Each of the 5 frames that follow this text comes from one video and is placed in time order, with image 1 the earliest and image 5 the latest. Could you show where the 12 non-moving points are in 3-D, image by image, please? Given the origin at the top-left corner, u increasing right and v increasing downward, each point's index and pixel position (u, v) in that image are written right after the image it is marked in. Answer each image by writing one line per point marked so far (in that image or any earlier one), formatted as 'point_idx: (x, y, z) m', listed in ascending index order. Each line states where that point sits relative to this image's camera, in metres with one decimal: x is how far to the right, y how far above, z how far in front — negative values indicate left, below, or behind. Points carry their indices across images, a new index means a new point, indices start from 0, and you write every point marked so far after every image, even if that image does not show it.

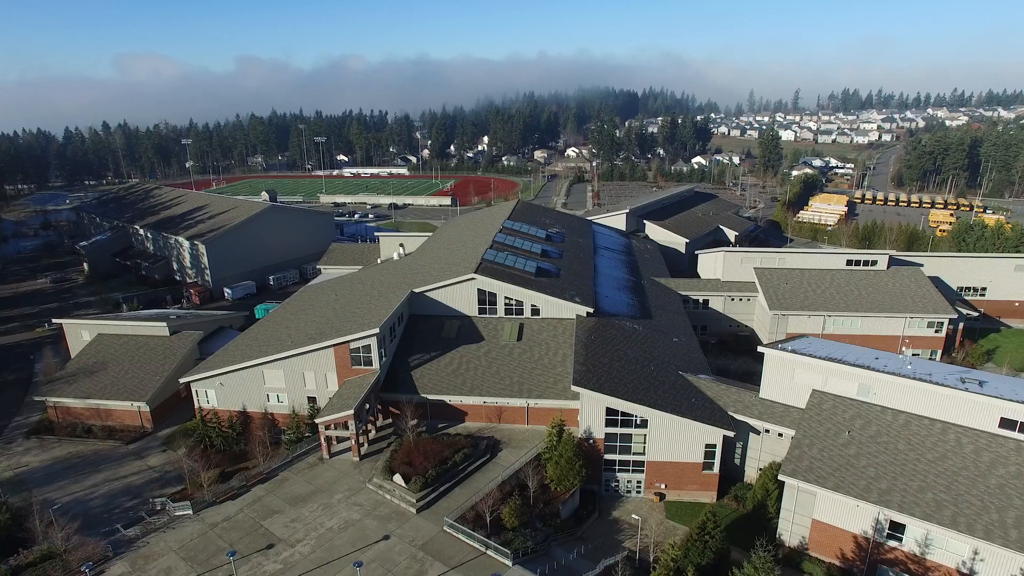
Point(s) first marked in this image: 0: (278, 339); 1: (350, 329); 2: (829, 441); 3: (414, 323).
0: (-7.5, -1.6, +19.3) m
1: (-4.8, -1.2, +17.8) m
2: (+7.4, -3.6, +13.9) m
3: (-3.2, -1.2, +19.8) m
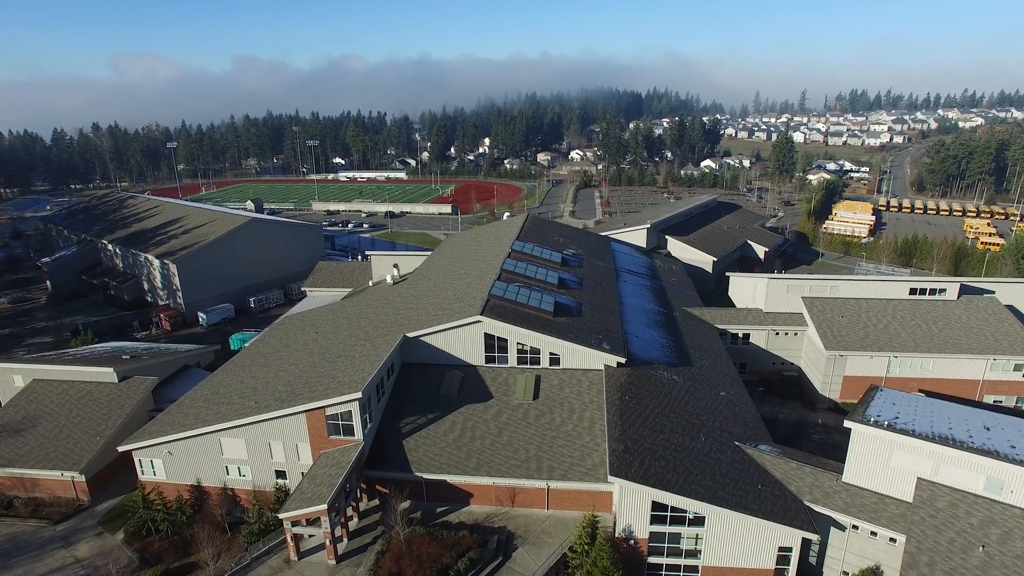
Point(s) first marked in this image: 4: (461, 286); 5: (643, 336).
0: (-7.1, -2.8, +15.8) m
1: (-4.4, -2.4, +14.3) m
2: (+7.8, -4.8, +10.4) m
3: (-2.9, -2.4, +16.3) m
4: (-1.7, +0.1, +19.4) m
5: (+4.1, -1.5, +18.8) m
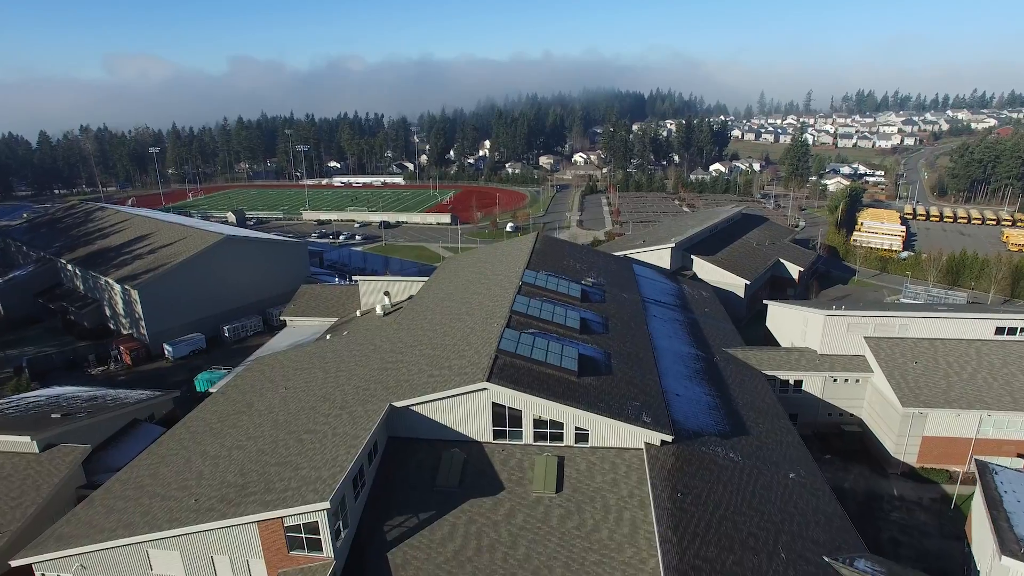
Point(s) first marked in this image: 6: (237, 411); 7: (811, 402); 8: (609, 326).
0: (-6.8, -4.0, +12.3) m
1: (-4.1, -3.6, +10.8) m
2: (+8.1, -6.0, +7.0) m
3: (-2.5, -3.6, +12.9) m
4: (-1.3, -1.1, +16.0) m
5: (+4.4, -2.7, +15.3) m
6: (-7.2, -3.2, +15.6) m
7: (+9.6, -3.6, +19.0) m
8: (+2.8, -1.1, +17.1) m
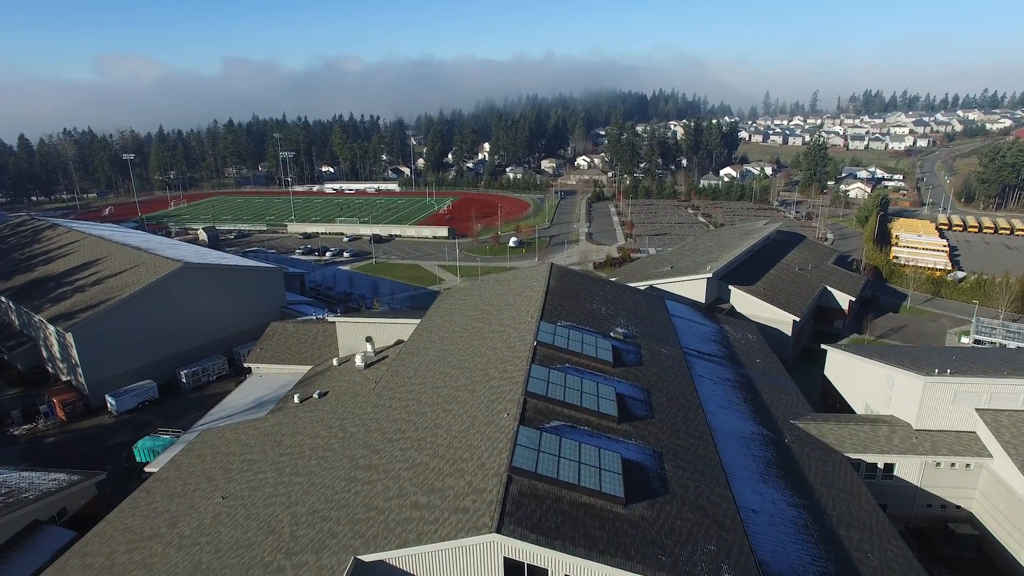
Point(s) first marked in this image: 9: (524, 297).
0: (-6.5, -5.5, +8.2) m
1: (-3.8, -5.1, +6.7) m
2: (+8.4, -7.4, +2.9) m
3: (-2.2, -5.1, +8.7) m
4: (-1.0, -2.6, +11.8) m
5: (+4.8, -4.2, +11.2) m
6: (-6.9, -4.7, +11.4) m
7: (+9.9, -5.0, +14.9) m
8: (+3.1, -2.5, +12.9) m
9: (+0.4, -0.3, +18.2) m
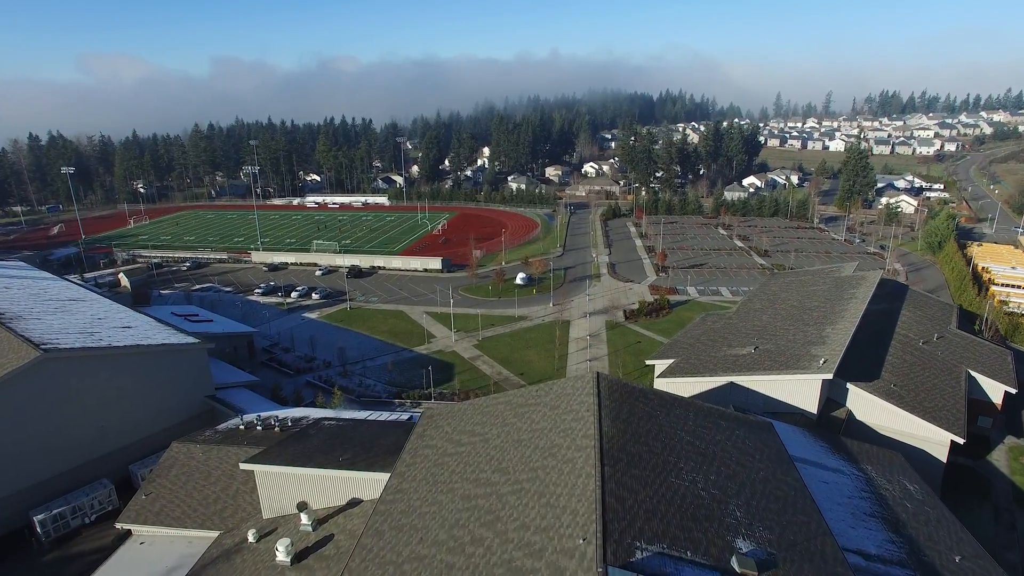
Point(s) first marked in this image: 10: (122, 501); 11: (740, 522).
0: (-6.0, -8.2, +0.4) m
1: (-3.2, -7.8, -1.1) m
2: (+9.0, -10.1, -4.9) m
3: (-1.7, -7.8, +0.9) m
4: (-0.5, -5.3, +4.1) m
5: (+5.3, -6.9, +3.4) m
6: (-6.4, -7.5, +3.6) m
7: (+10.4, -7.7, +7.1) m
8: (+3.6, -5.3, +5.2) m
9: (+0.8, -3.1, +10.4) m
10: (-11.4, -6.2, +17.3) m
11: (+3.8, -3.7, +9.6) m
